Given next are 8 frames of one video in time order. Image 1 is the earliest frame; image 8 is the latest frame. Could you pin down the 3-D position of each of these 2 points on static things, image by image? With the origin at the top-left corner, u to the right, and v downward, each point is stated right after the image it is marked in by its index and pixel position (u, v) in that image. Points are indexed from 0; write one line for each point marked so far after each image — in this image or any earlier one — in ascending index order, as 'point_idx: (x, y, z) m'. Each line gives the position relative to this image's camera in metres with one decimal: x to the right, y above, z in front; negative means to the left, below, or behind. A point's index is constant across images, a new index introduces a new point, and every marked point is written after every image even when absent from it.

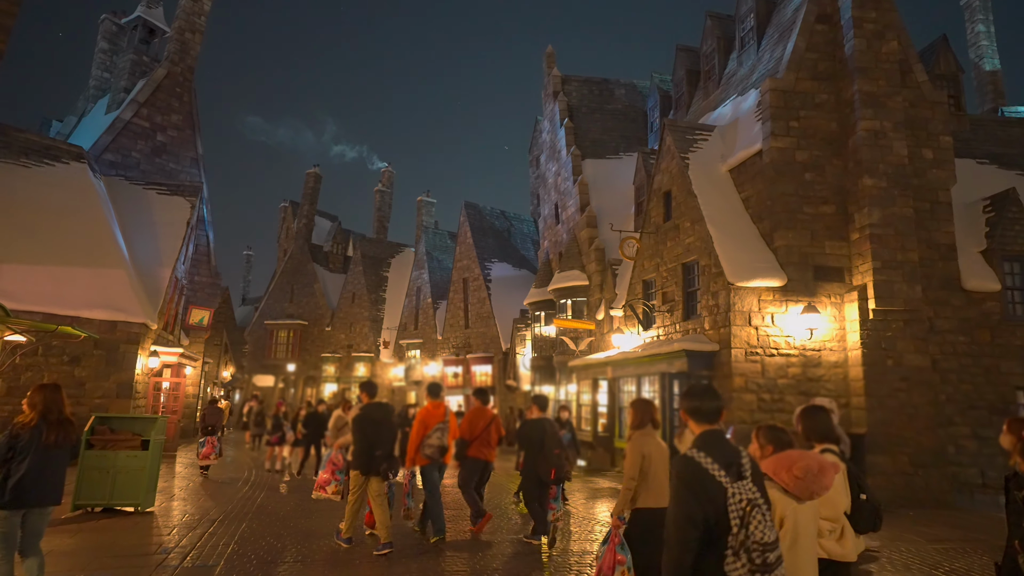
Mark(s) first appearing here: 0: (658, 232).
0: (+2.9, +1.1, +12.4) m
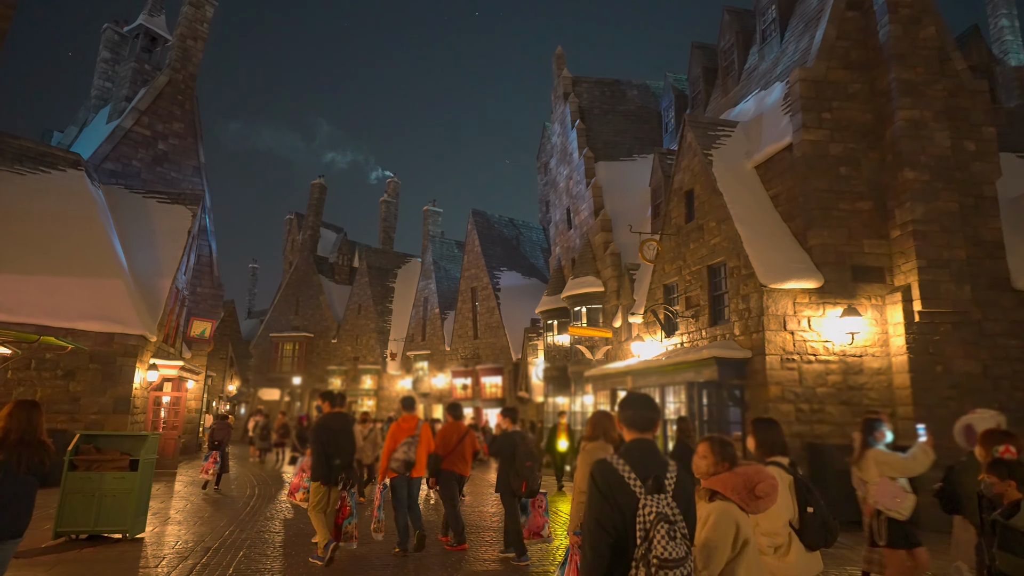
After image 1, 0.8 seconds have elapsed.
0: (+3.2, +1.0, +11.8) m
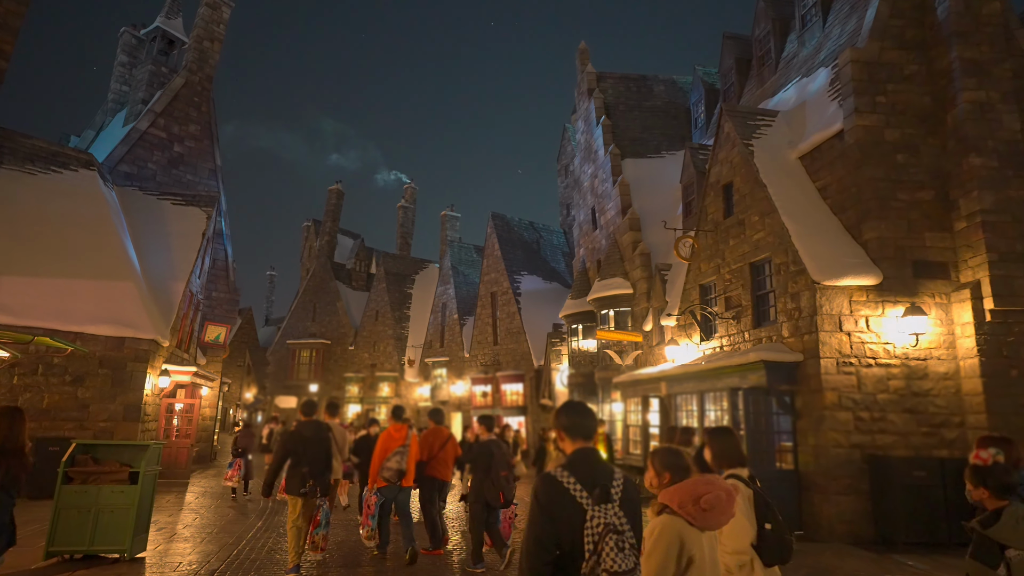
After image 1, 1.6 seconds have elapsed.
0: (+3.7, +1.0, +11.0) m
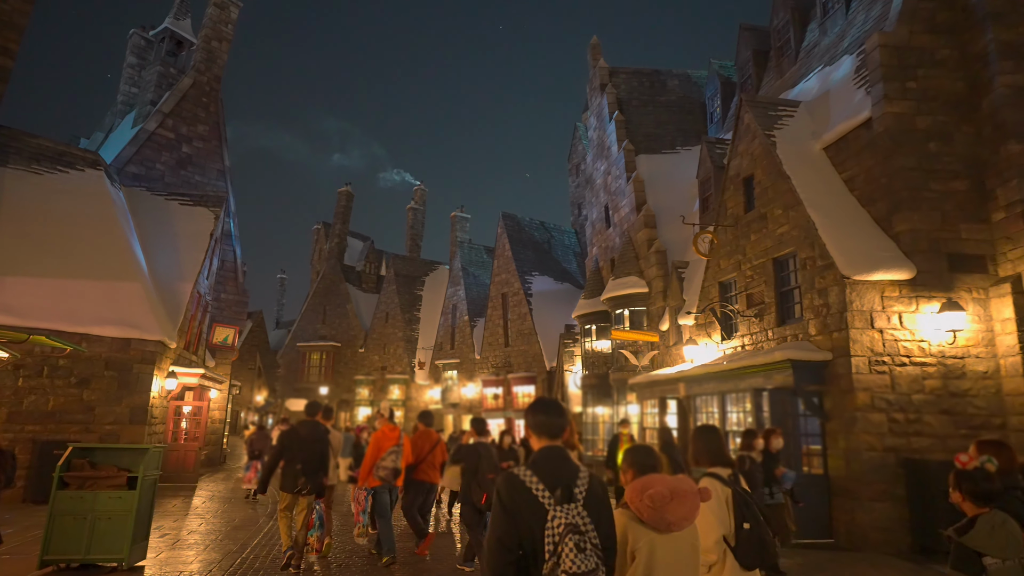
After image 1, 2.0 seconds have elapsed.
0: (+3.9, +1.1, +10.6) m
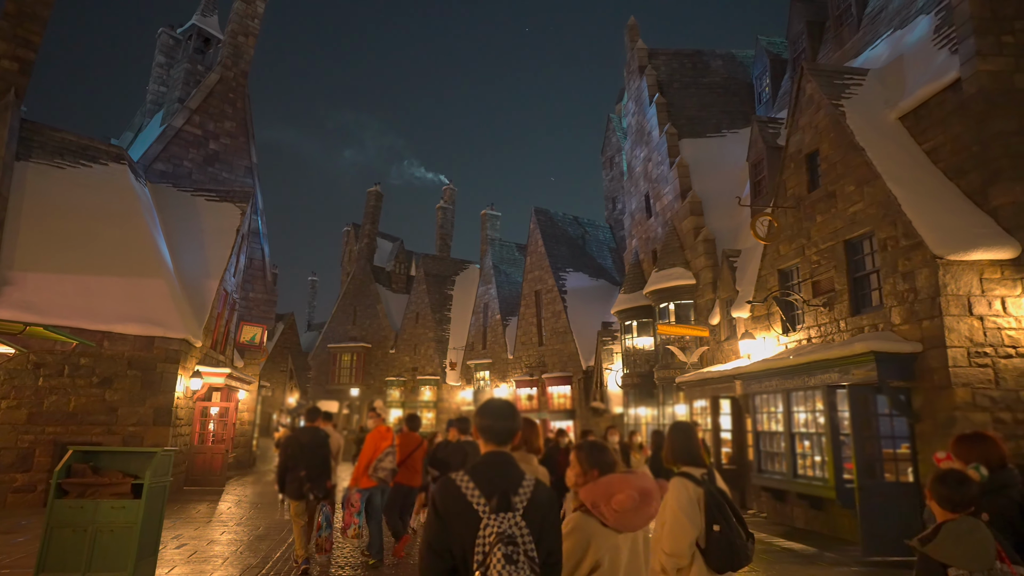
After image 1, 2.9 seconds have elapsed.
0: (+4.5, +1.3, +9.7) m
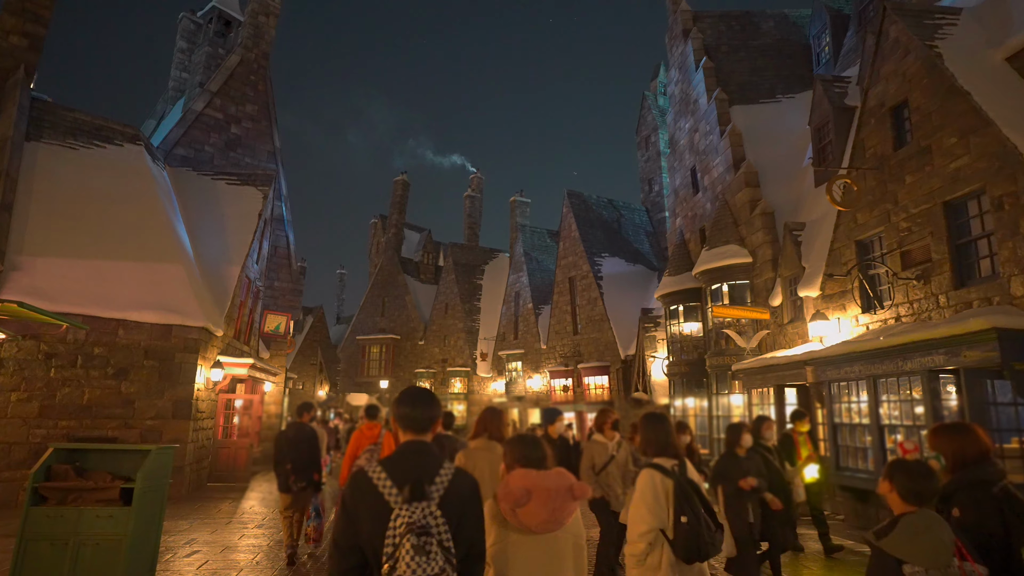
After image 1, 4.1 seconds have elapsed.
0: (+5.1, +1.7, +8.4) m
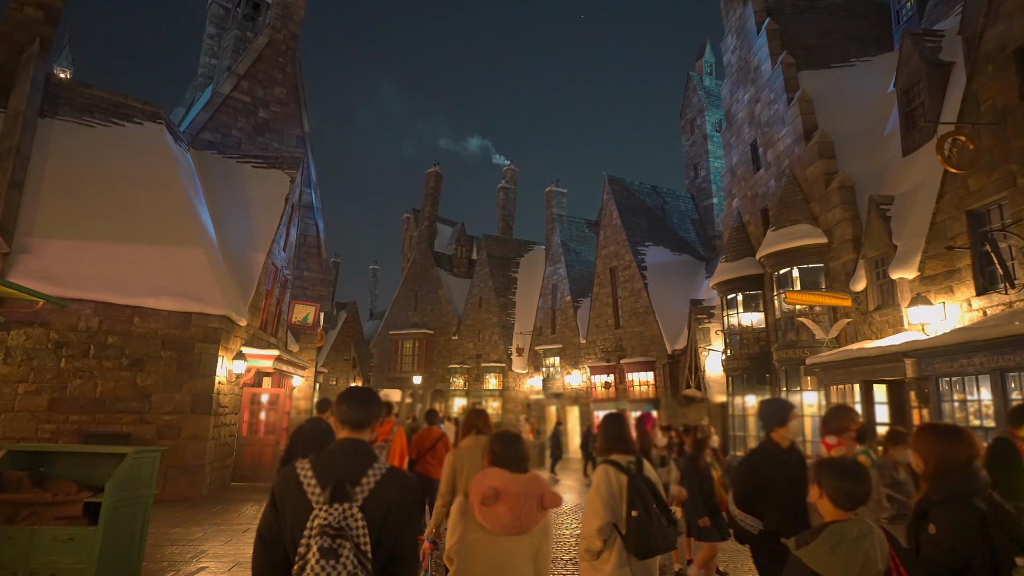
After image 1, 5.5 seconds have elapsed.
0: (+5.7, +1.9, +7.1) m
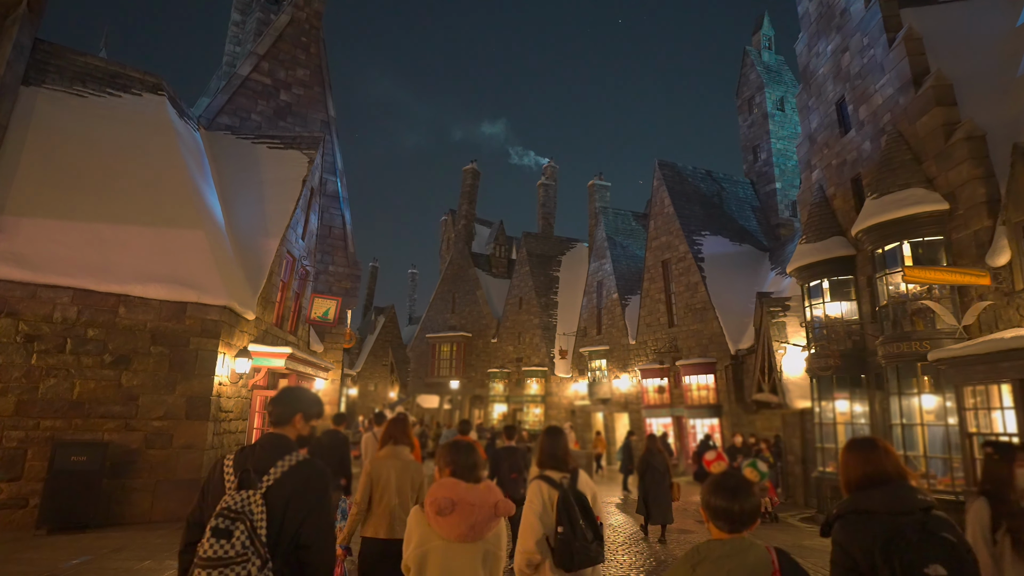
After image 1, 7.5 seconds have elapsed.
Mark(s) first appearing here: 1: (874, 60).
0: (+6.1, +2.3, +5.0) m
1: (+6.0, +3.7, +10.2) m
